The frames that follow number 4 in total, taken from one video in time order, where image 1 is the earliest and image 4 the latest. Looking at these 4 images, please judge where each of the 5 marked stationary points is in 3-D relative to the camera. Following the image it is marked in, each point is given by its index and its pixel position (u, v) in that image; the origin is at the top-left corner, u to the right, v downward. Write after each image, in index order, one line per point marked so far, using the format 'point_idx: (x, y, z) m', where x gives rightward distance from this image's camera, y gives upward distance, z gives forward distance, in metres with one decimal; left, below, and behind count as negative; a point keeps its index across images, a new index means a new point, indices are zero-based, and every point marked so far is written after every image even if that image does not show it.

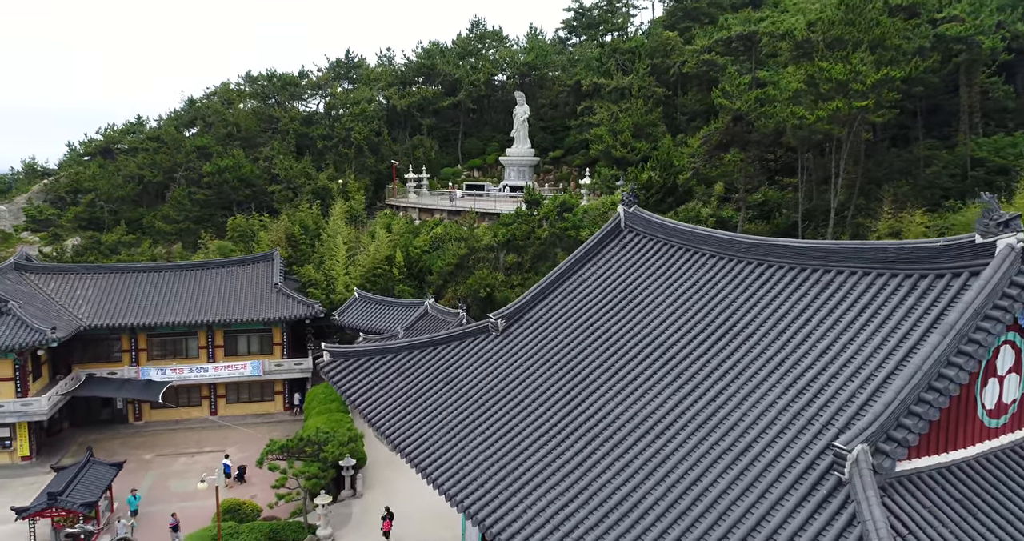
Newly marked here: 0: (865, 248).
0: (+5.1, +0.3, +10.0) m
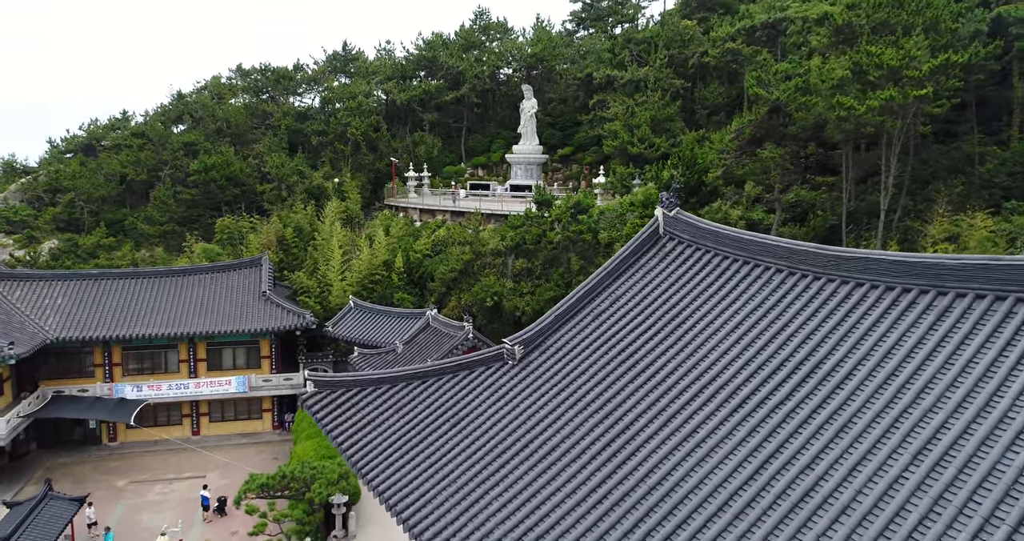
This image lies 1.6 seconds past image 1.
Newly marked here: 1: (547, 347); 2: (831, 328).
0: (+5.5, +0.1, +7.6) m
1: (+0.6, -1.3, +11.4) m
2: (+4.1, -0.7, +8.7) m
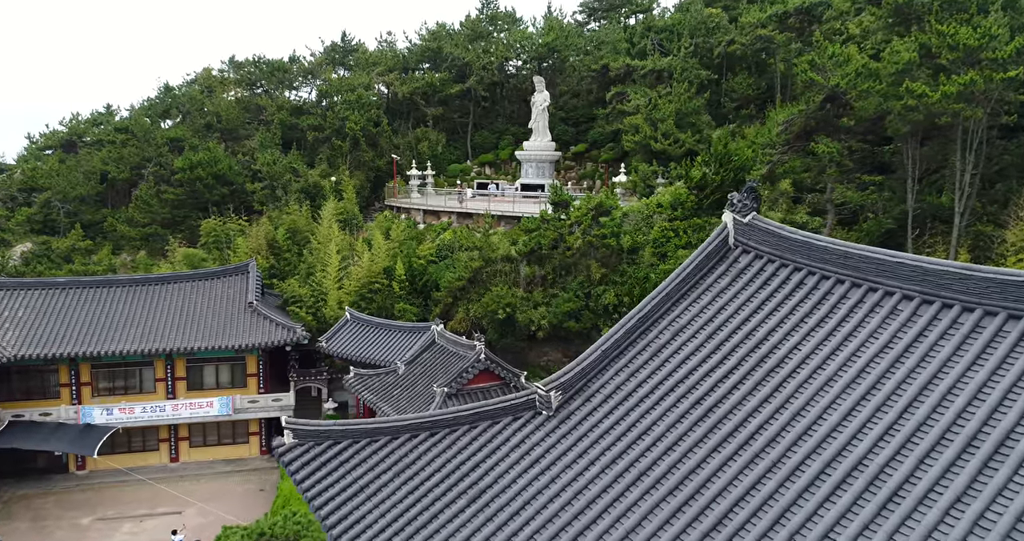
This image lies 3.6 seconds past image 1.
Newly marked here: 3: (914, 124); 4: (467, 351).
0: (+5.9, -0.2, +5.0) m
1: (+1.0, -1.6, +8.8) m
2: (+4.5, -1.0, +6.1) m
3: (+10.7, +3.9, +18.2) m
4: (-1.3, -2.2, +18.9) m
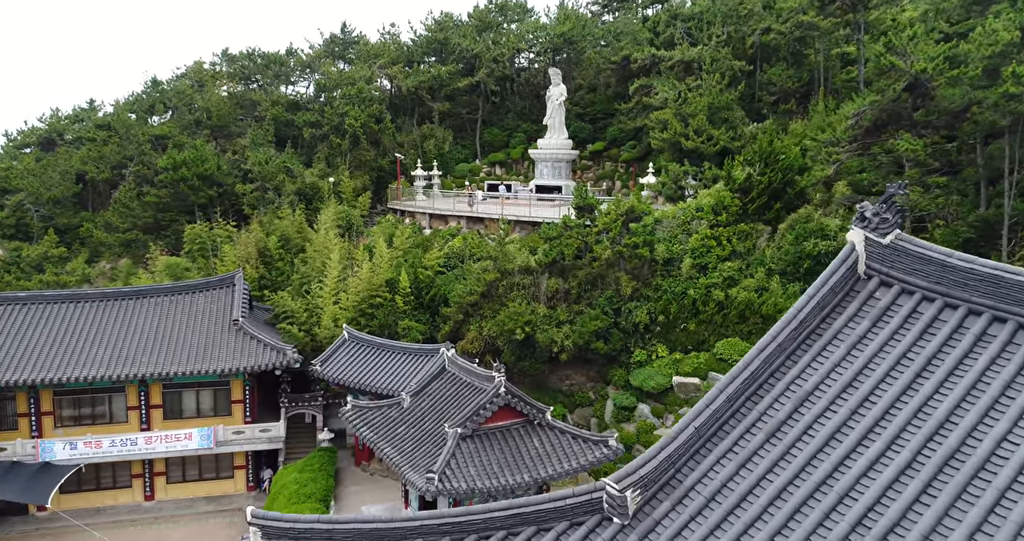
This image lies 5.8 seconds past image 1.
0: (+6.4, -0.7, +2.3) m
1: (+1.6, -2.0, +6.1) m
2: (+5.0, -1.5, +3.4) m
3: (+11.3, +3.5, +15.4) m
4: (-0.7, -2.6, +16.2) m
